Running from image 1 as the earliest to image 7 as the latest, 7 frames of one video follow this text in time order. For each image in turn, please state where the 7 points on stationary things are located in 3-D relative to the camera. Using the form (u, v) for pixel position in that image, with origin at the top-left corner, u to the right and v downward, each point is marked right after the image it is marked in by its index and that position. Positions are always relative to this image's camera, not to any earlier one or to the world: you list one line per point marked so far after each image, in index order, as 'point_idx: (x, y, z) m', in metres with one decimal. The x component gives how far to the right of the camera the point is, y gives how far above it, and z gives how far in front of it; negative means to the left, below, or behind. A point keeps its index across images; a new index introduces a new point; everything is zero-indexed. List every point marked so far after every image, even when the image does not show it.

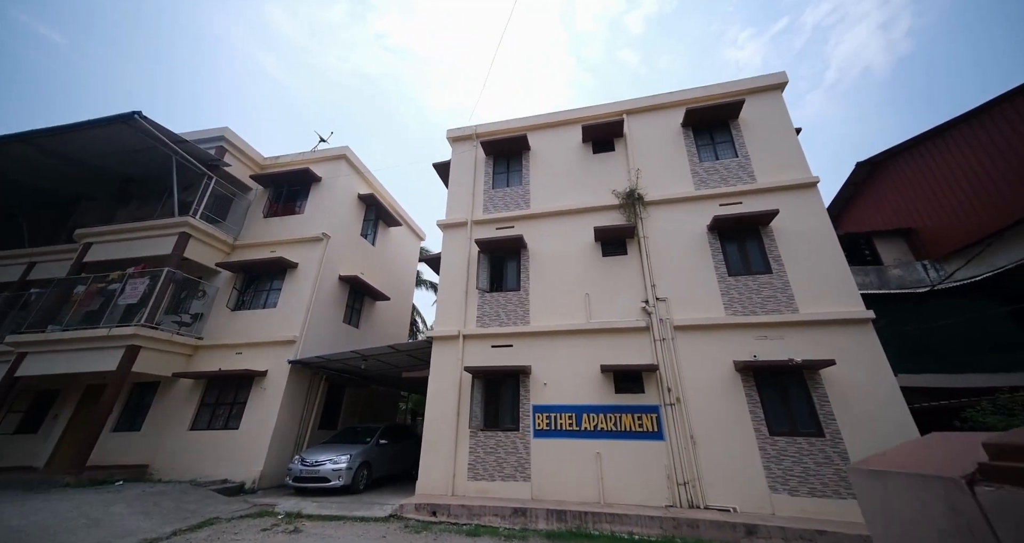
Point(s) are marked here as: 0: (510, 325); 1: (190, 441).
0: (0.0, -1.1, +7.8) m
1: (-7.7, -4.2, +9.0) m
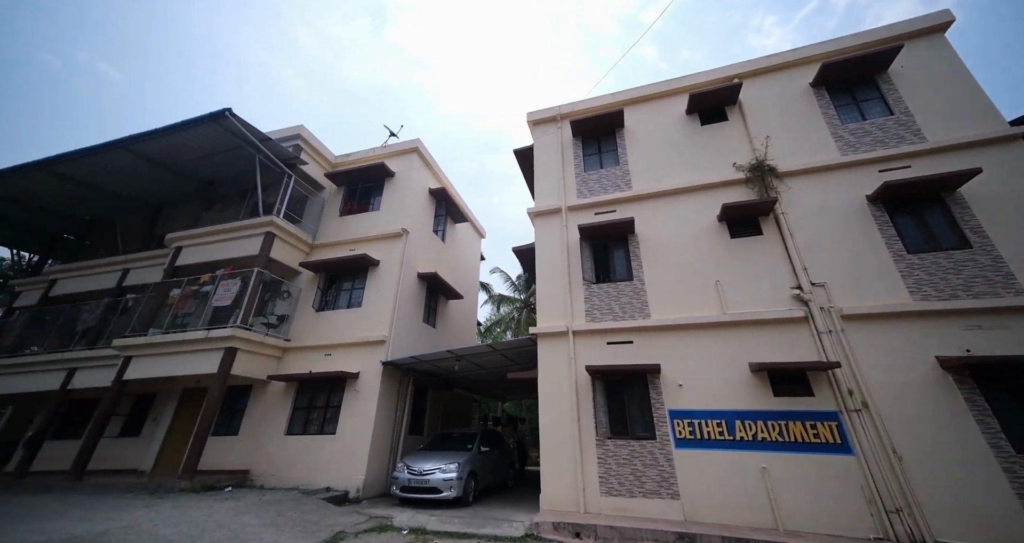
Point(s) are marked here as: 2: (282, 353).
0: (+2.2, -0.9, +6.9) m
1: (-5.3, -4.2, +8.8) m
2: (-6.4, -2.3, +10.3) m
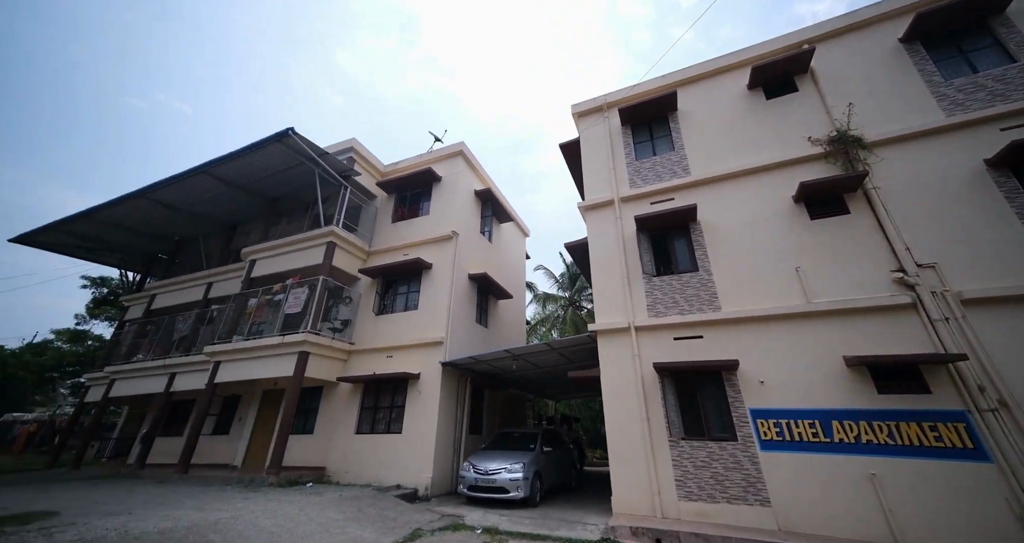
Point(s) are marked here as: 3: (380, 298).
0: (+3.2, -0.7, +6.5) m
1: (-3.8, -4.3, +9.2) m
2: (-4.8, -2.5, +10.8) m
3: (-4.1, -0.8, +11.5) m
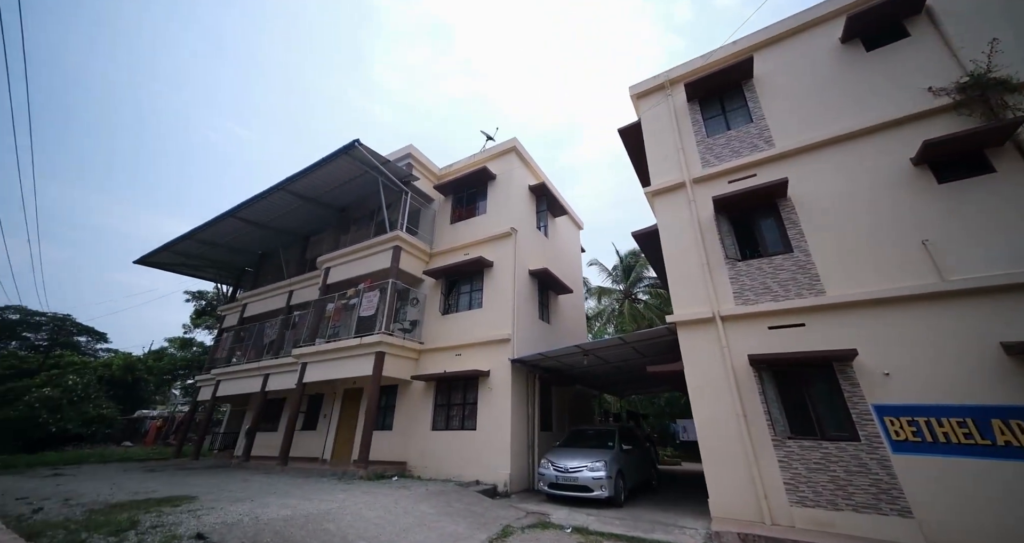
0: (+4.4, -0.4, +5.8) m
1: (-1.9, -4.4, +9.5) m
2: (-2.8, -2.5, +11.2) m
3: (-2.1, -0.8, +11.7) m
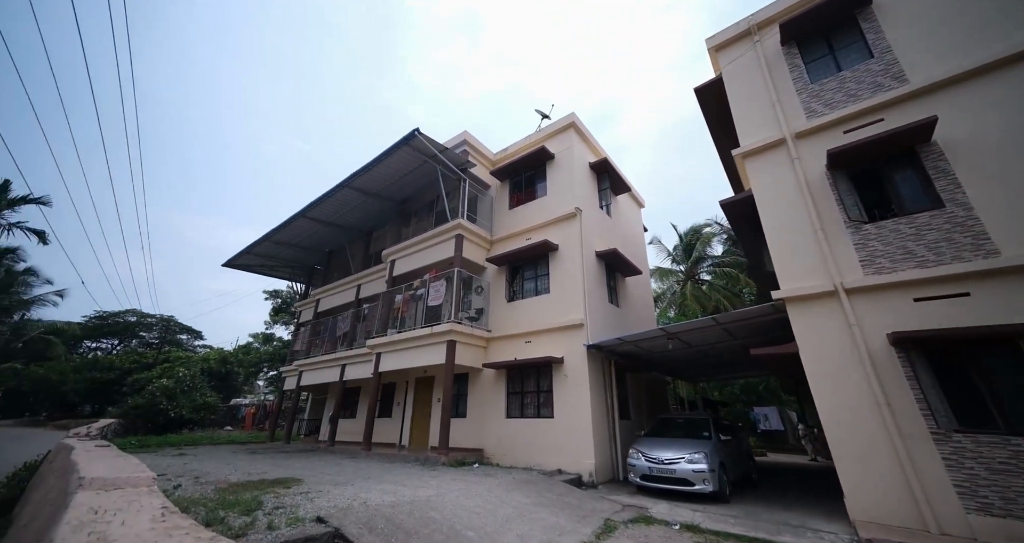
0: (+5.7, +0.1, +4.8) m
1: (0.0, -4.0, +9.4) m
2: (-0.7, -2.1, +11.1) m
3: (-0.1, -0.4, +11.5) m
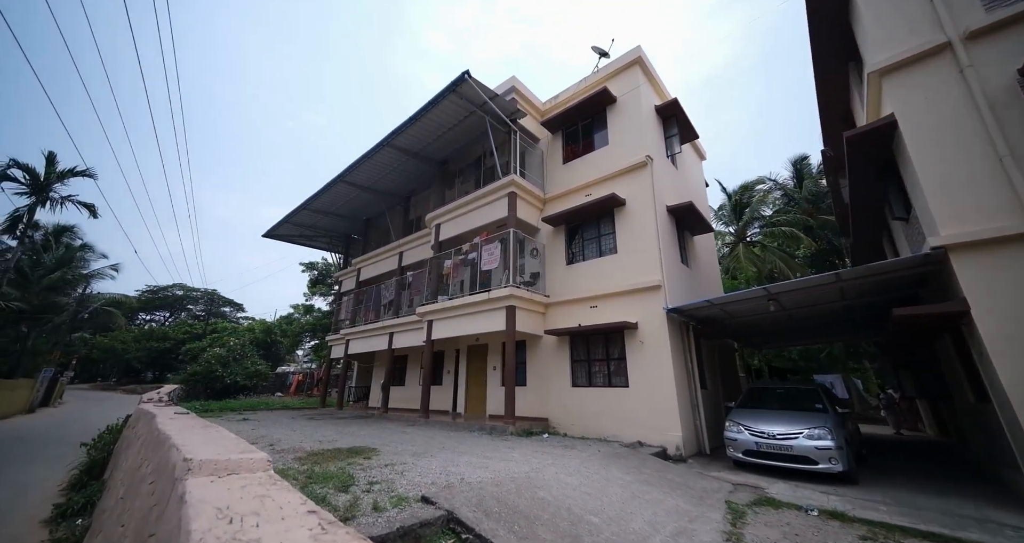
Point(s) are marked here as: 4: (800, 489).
0: (+7.0, +0.8, +3.5) m
1: (+1.7, -3.0, +8.8) m
2: (+1.0, -1.0, +10.4) m
3: (+1.6, +0.8, +10.6) m
4: (+4.0, -3.0, +5.0) m
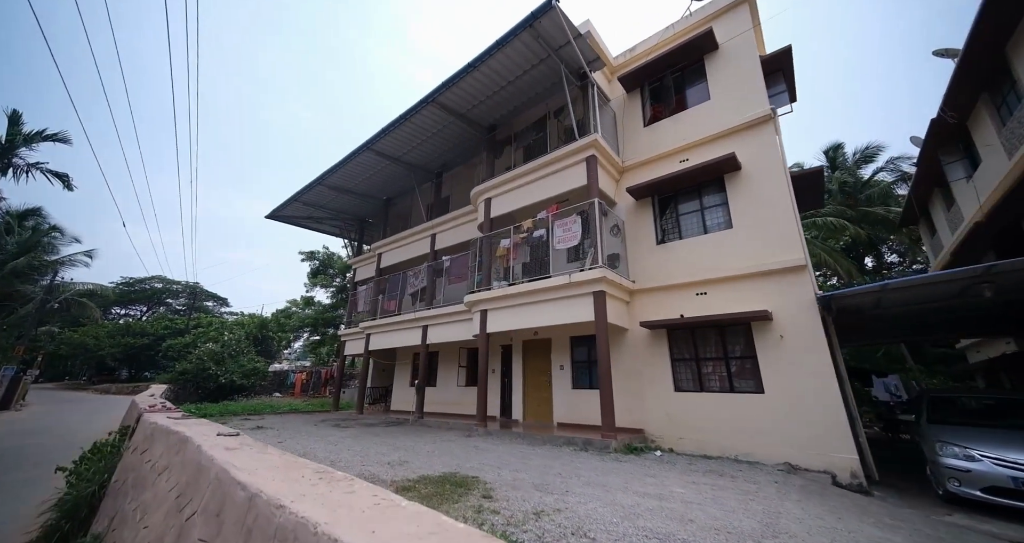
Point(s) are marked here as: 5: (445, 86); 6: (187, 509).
0: (+9.1, +1.2, +2.0) m
1: (+3.6, -2.6, +7.1) m
2: (+2.9, -0.6, +8.6) m
3: (+3.5, +1.2, +8.9) m
4: (+6.0, -2.6, +3.4) m
5: (-1.7, +4.8, +9.7) m
6: (-2.1, -1.5, +2.3) m
